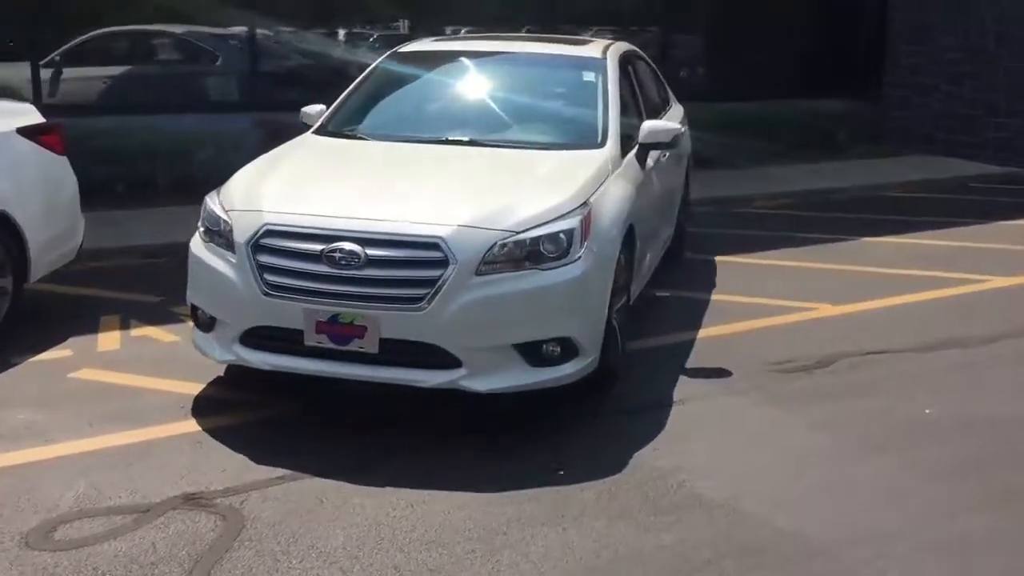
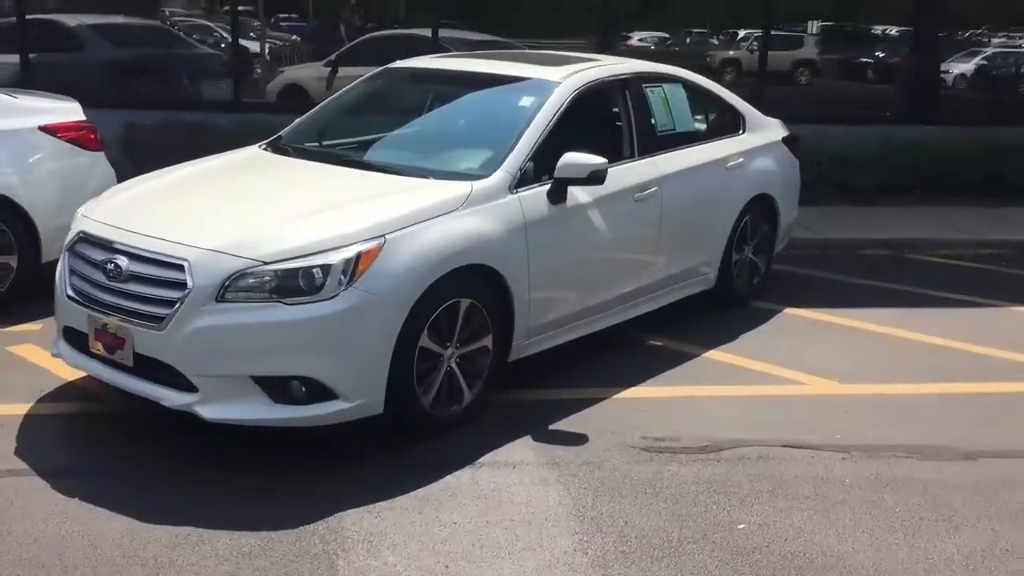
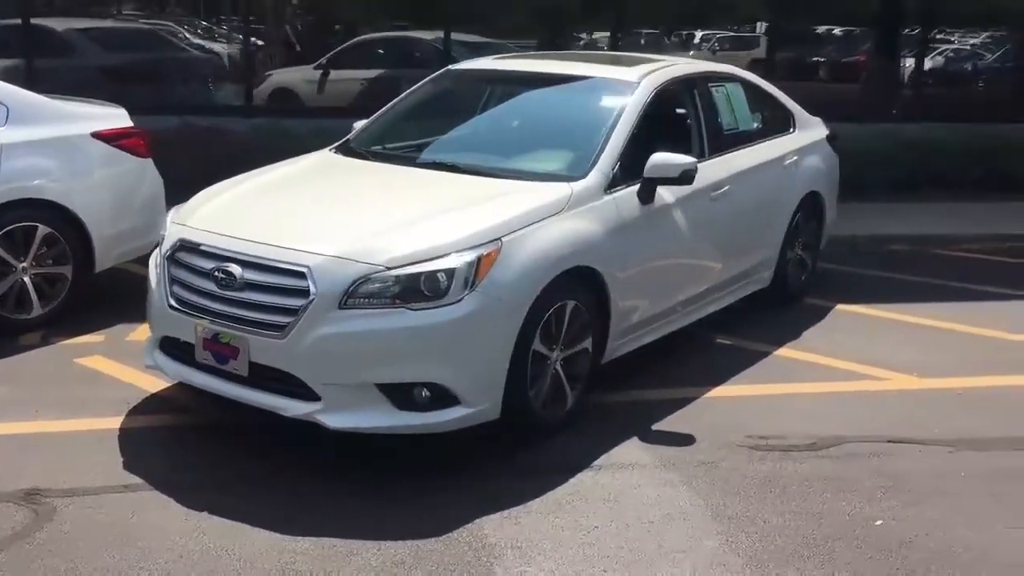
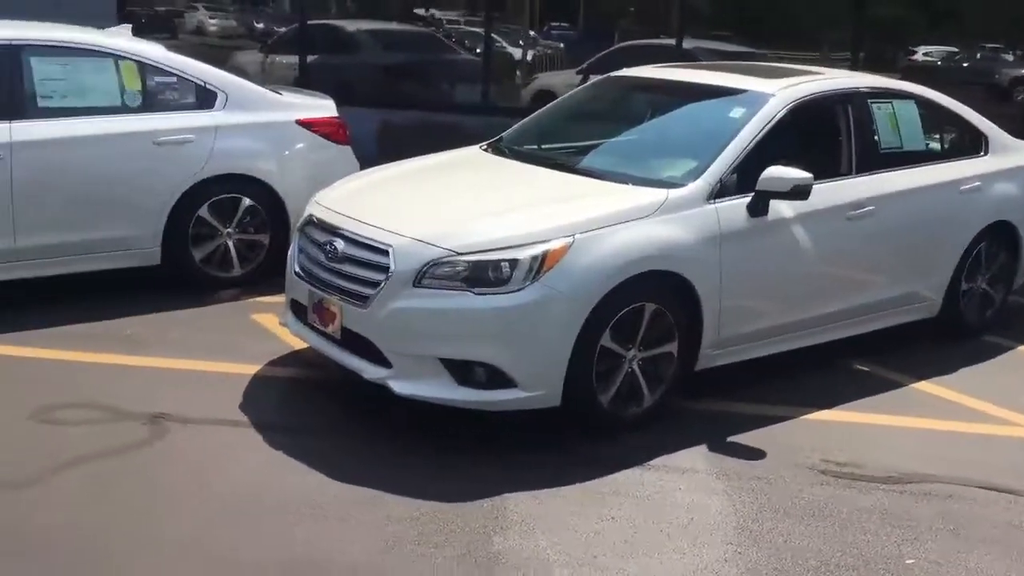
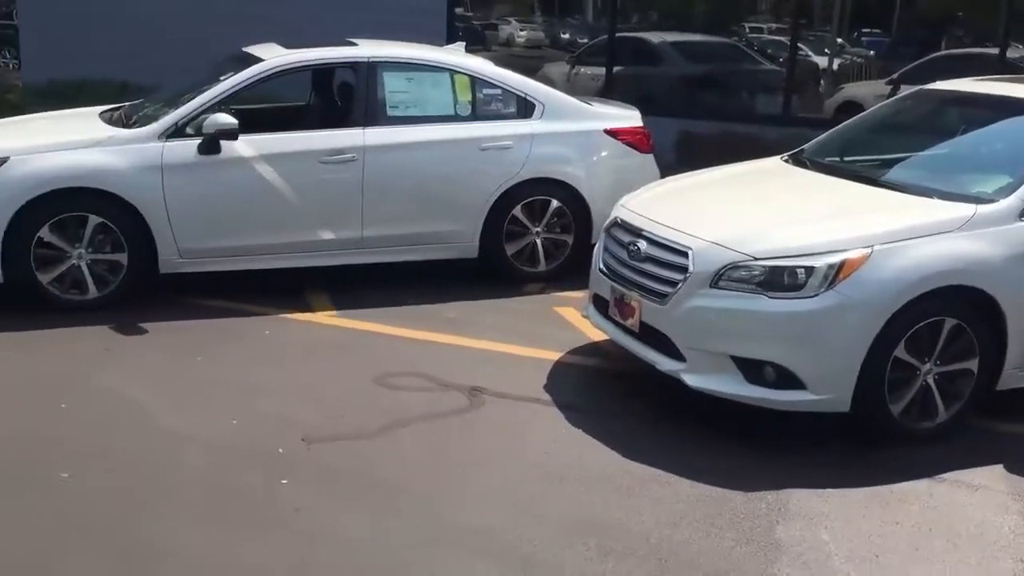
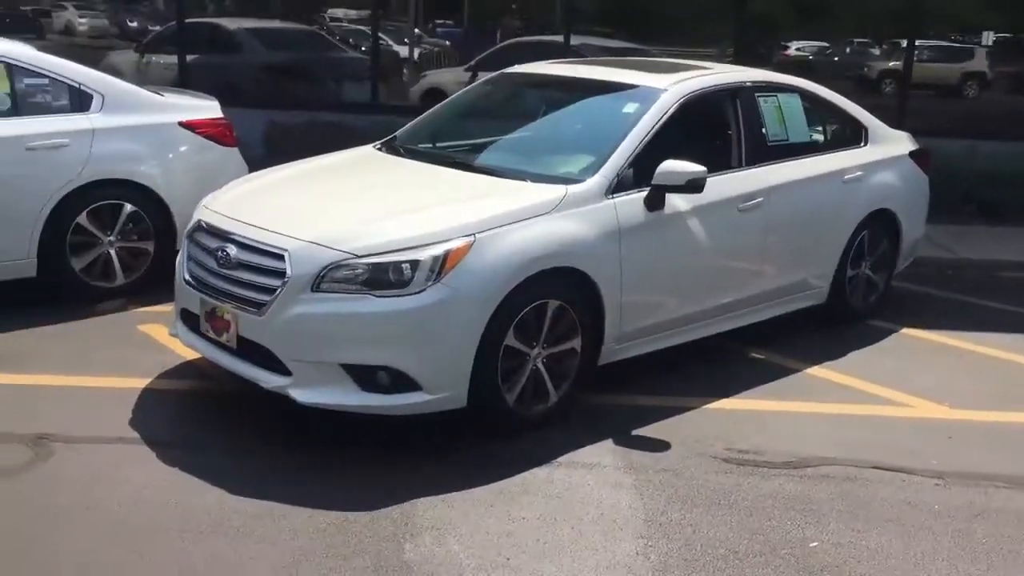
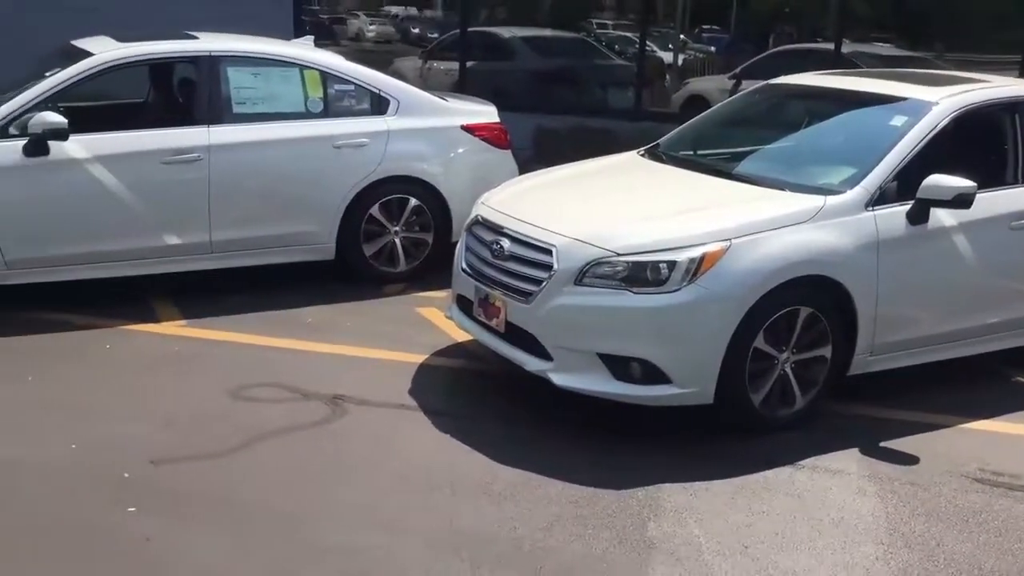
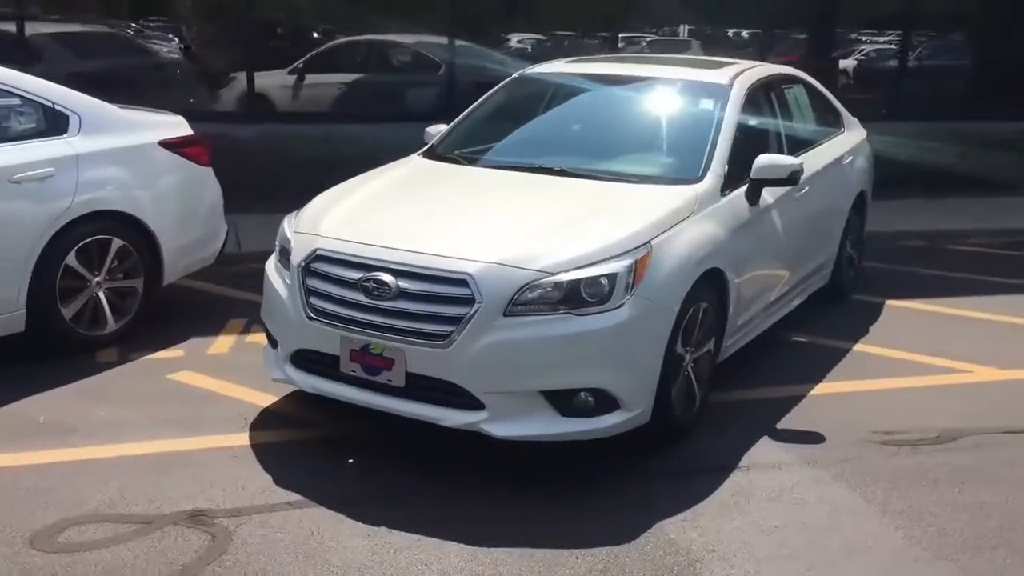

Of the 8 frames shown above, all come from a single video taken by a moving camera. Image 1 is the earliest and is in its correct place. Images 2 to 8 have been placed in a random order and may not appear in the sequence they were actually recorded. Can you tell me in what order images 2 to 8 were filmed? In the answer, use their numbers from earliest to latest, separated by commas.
8, 3, 2, 6, 4, 7, 5
